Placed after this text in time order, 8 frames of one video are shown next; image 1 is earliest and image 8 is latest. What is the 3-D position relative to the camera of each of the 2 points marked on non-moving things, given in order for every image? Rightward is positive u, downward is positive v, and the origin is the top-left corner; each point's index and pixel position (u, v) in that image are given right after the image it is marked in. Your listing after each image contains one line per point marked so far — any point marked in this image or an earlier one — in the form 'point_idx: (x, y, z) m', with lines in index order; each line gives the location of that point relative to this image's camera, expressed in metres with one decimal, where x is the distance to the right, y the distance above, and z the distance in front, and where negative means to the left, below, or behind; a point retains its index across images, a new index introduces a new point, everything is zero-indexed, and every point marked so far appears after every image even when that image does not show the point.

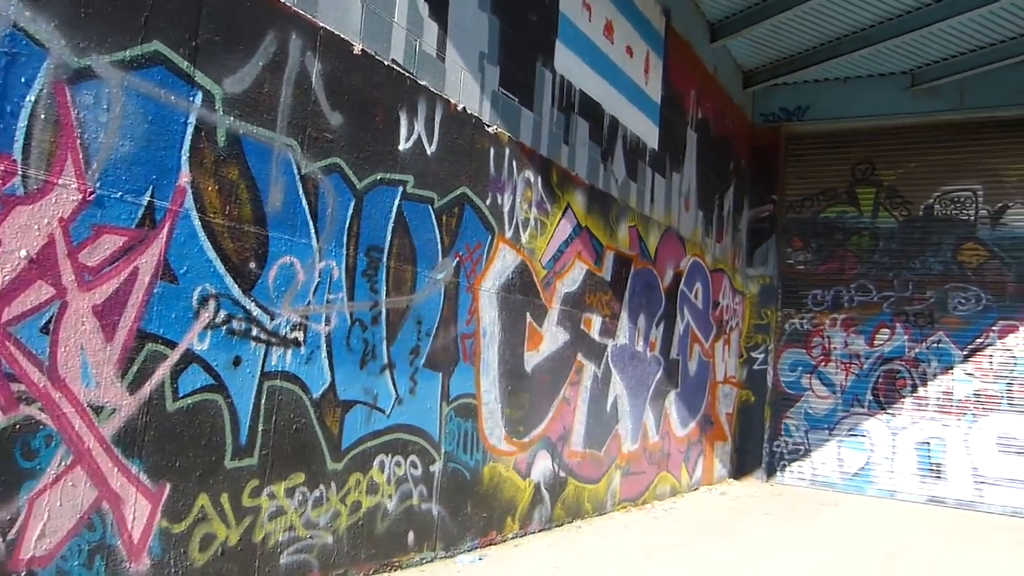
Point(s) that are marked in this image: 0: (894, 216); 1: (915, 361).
0: (+4.3, +0.8, +11.2) m
1: (+4.4, -0.8, +10.9) m
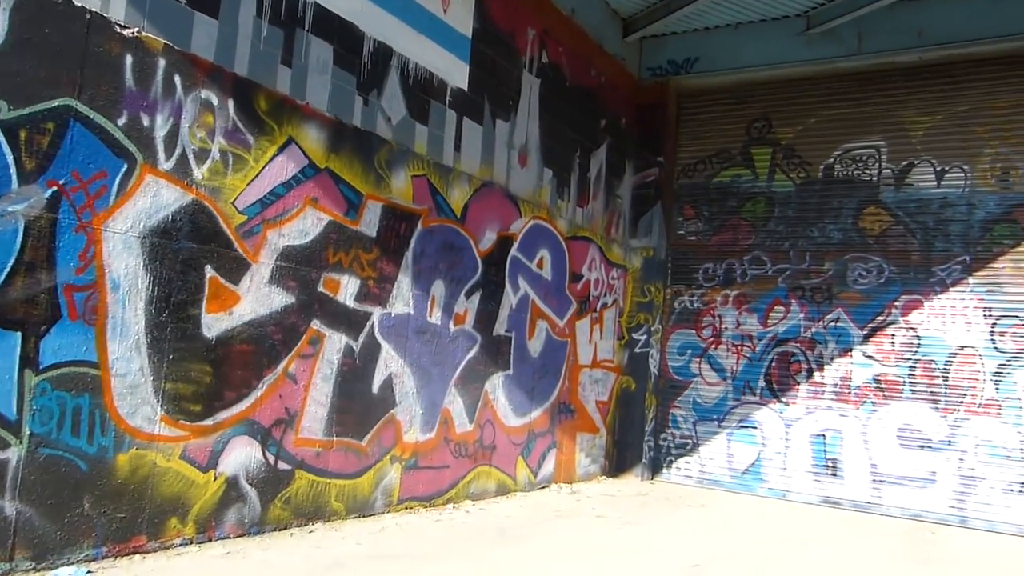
0: (+2.8, +1.1, +9.9) m
1: (+2.9, -0.5, +9.6) m
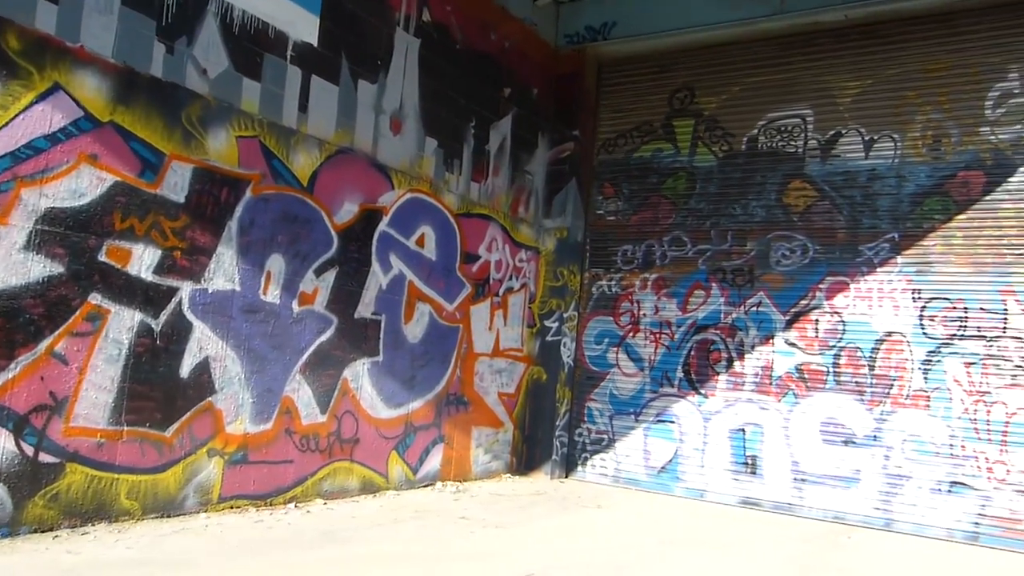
0: (+1.8, +1.2, +9.1) m
1: (+1.9, -0.4, +8.8) m
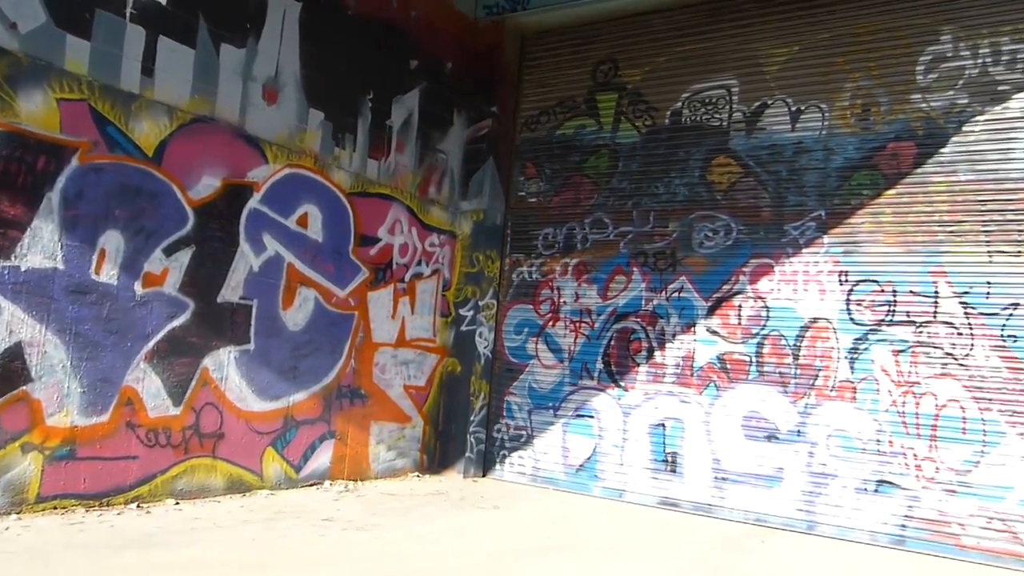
0: (+1.1, +1.4, +8.5) m
1: (+1.1, -0.2, +8.2) m
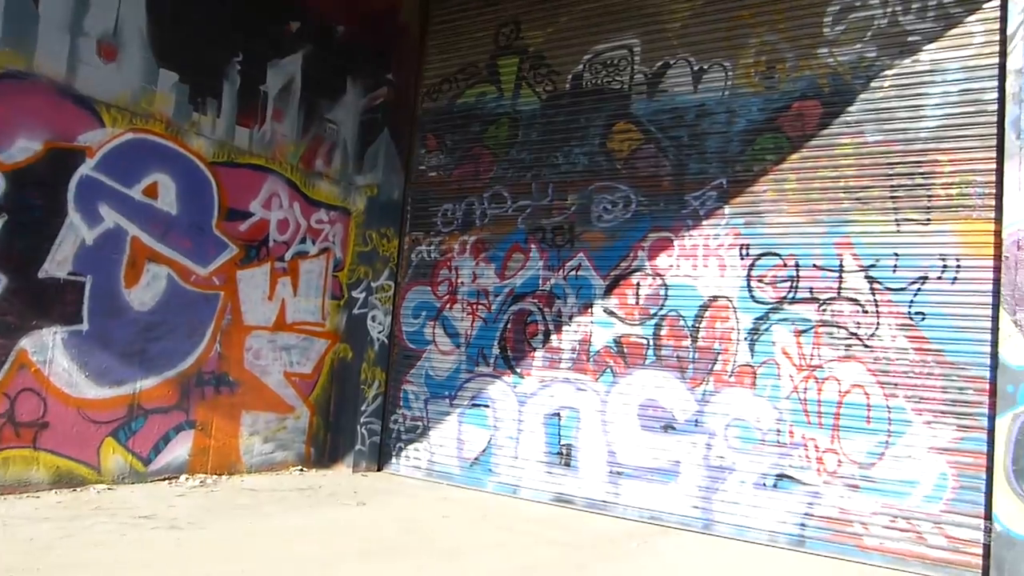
0: (+0.2, +1.5, +7.9) m
1: (+0.3, -0.1, +7.5) m
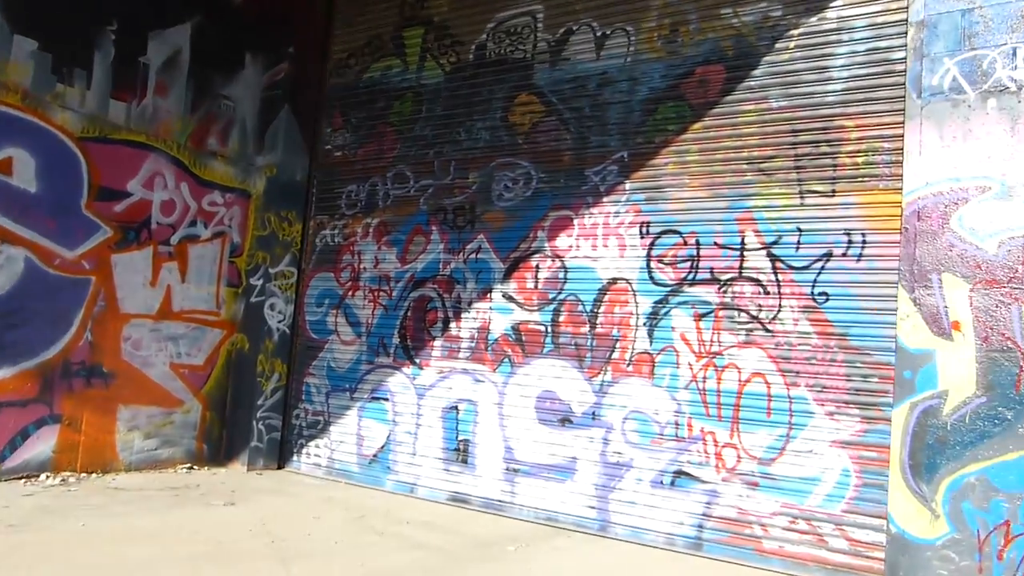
0: (-0.5, +1.6, +7.4) m
1: (-0.4, 0.0, +7.0) m
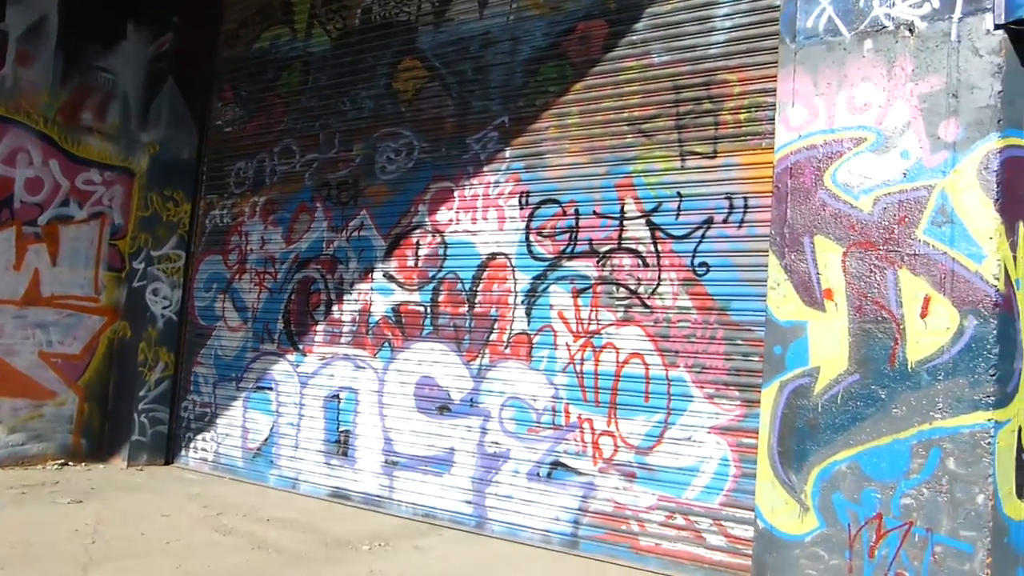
0: (-1.3, +1.8, +6.9) m
1: (-1.2, +0.2, +6.5) m
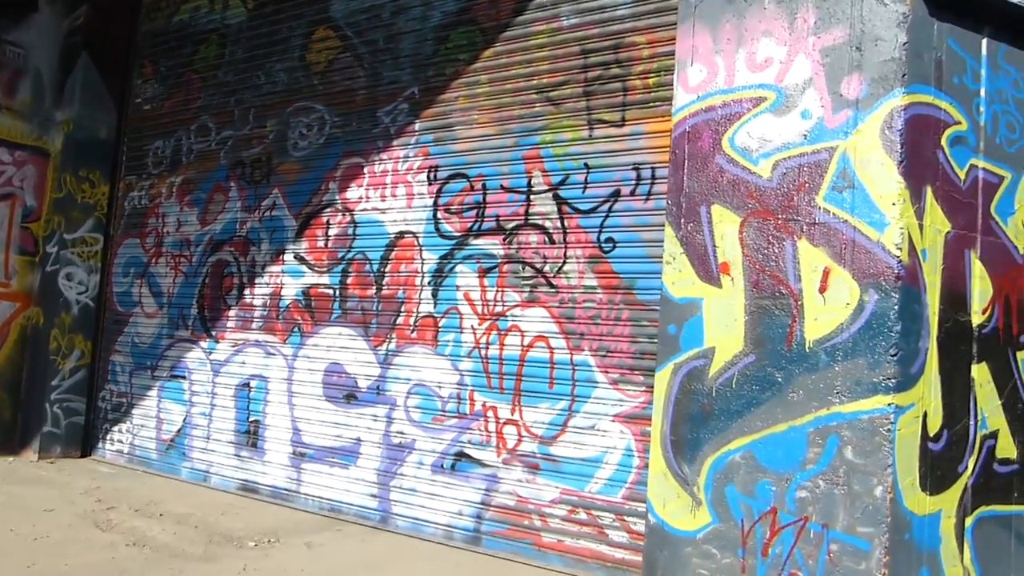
0: (-1.7, +1.9, +6.6) m
1: (-1.7, +0.3, +6.2) m
